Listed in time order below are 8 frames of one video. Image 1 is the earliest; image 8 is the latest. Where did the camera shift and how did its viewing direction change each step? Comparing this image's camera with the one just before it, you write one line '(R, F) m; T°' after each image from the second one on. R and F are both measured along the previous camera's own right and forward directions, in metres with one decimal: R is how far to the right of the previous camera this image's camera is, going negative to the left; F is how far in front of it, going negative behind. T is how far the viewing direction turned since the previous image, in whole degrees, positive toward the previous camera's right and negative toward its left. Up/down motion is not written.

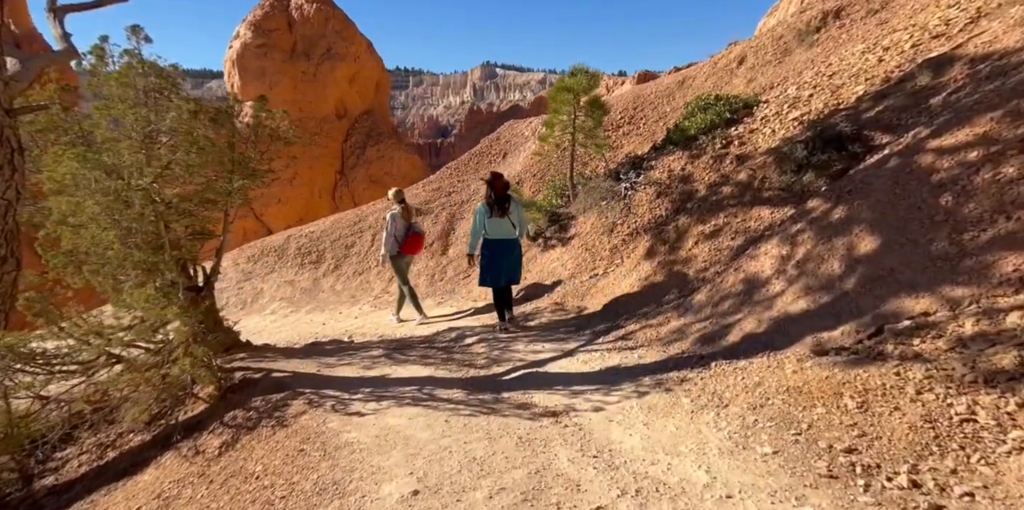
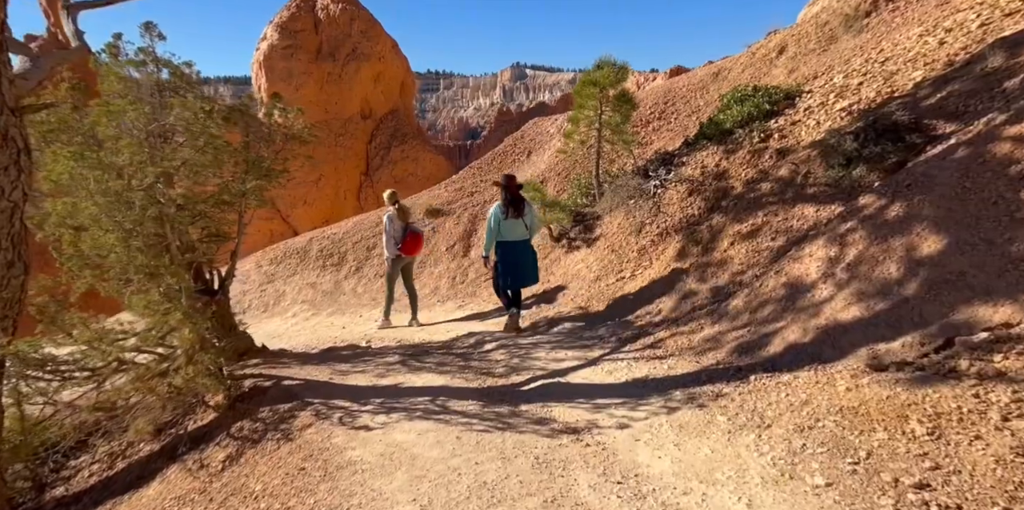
(+0.1, +0.3) m; -3°
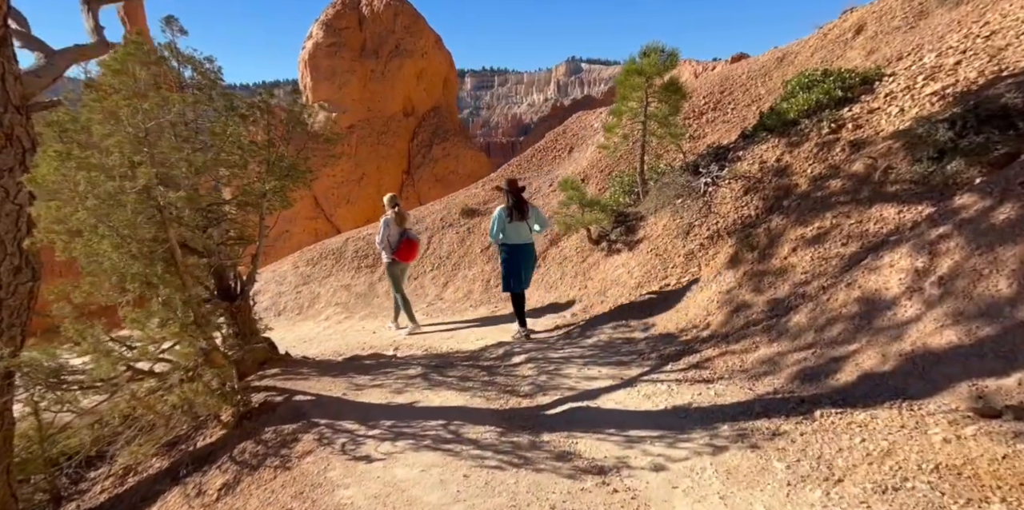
(+0.2, +0.5) m; -5°
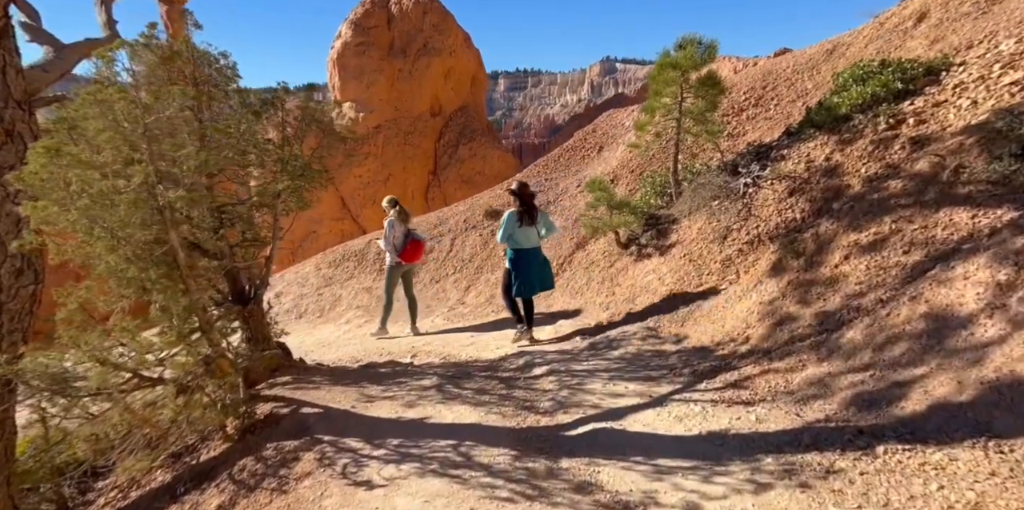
(+0.1, +0.3) m; -3°
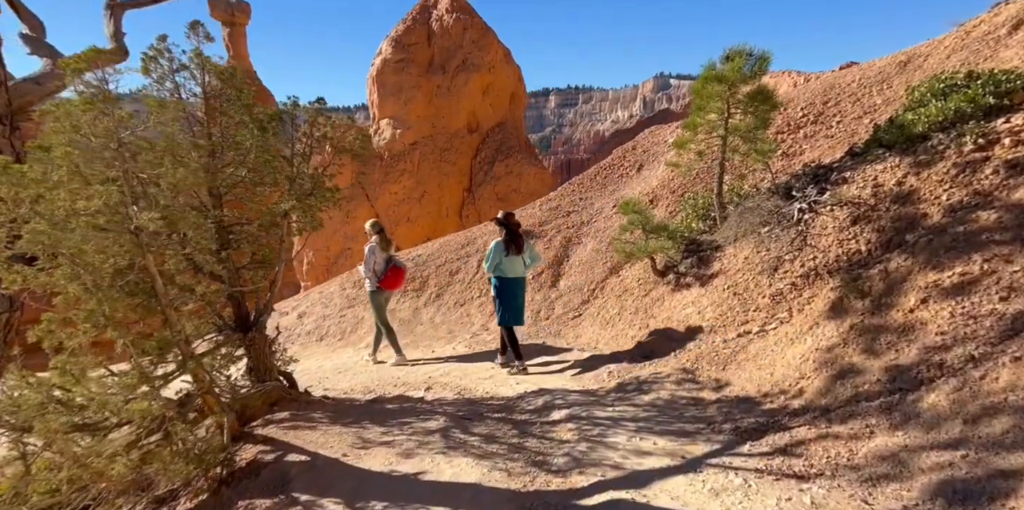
(+0.2, +0.5) m; -4°
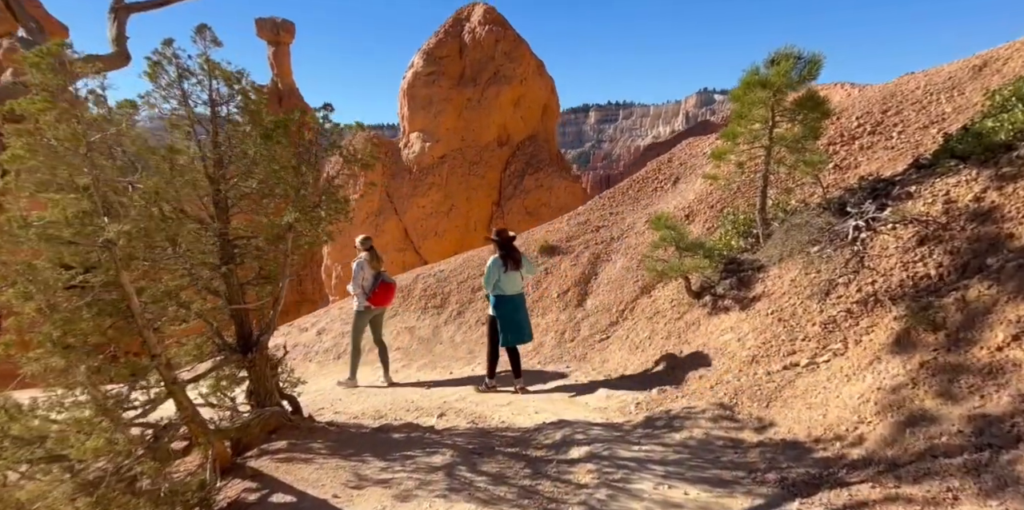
(+0.1, +0.4) m; -4°
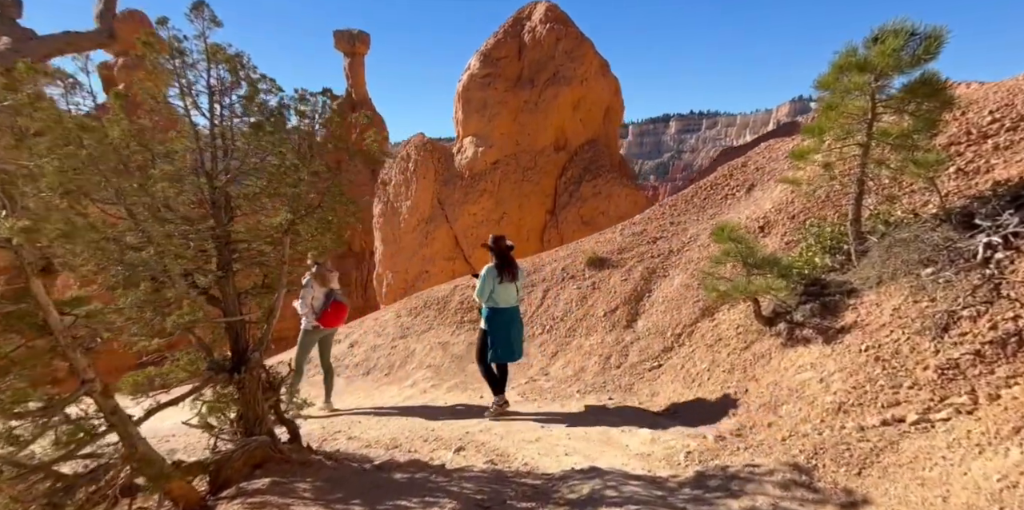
(+0.3, +0.8) m; -7°
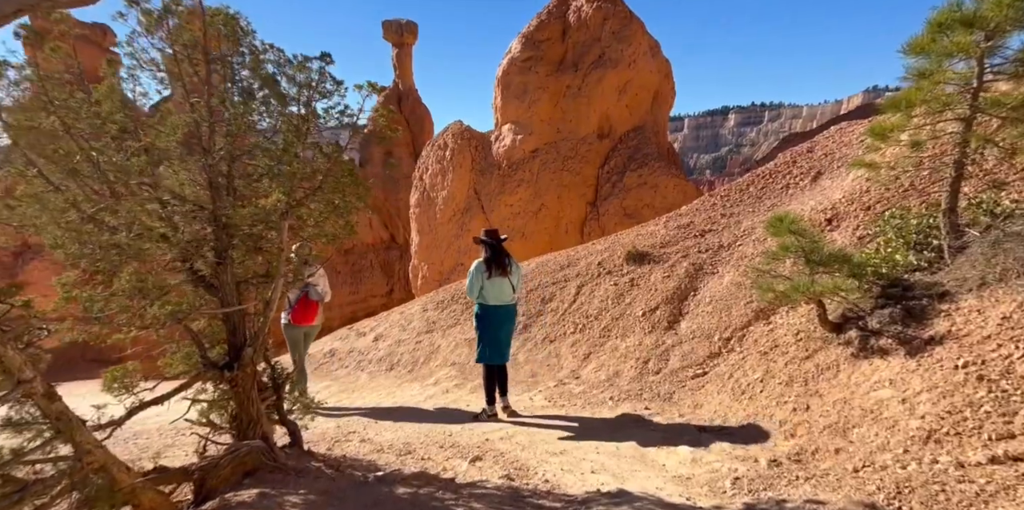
(+0.2, +0.5) m; -5°
